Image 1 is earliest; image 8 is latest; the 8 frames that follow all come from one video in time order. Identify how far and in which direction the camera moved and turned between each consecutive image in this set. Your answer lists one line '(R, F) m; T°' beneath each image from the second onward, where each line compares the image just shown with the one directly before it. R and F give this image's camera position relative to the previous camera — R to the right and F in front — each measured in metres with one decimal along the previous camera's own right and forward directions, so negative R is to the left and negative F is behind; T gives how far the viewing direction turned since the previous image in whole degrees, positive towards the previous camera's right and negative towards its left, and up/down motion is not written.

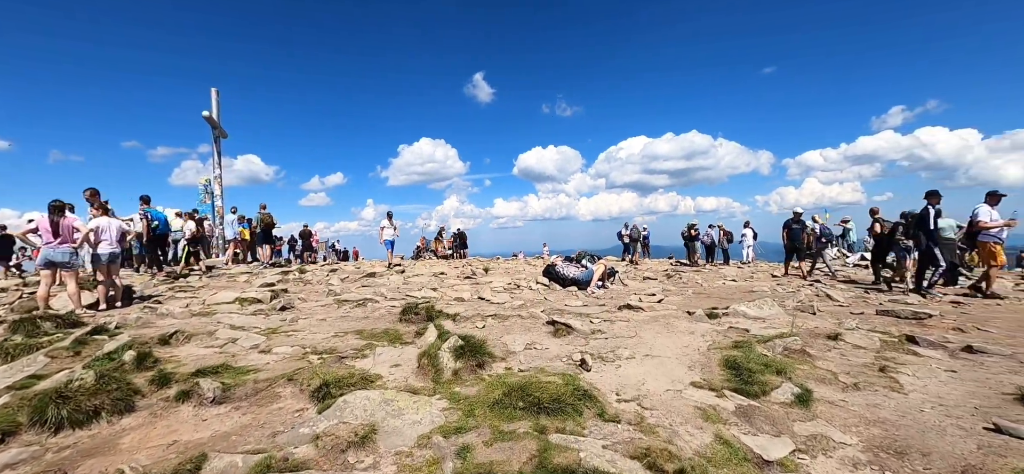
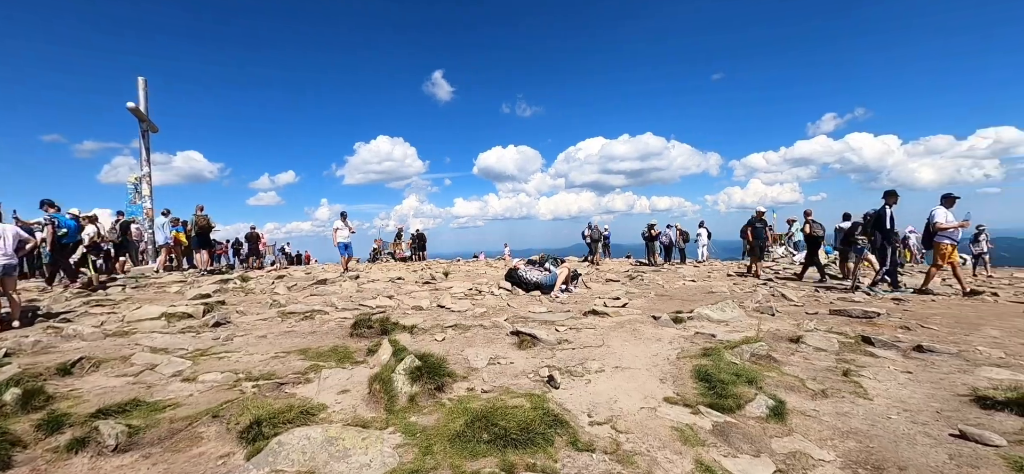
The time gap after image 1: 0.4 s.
(0.0, +0.5) m; +5°
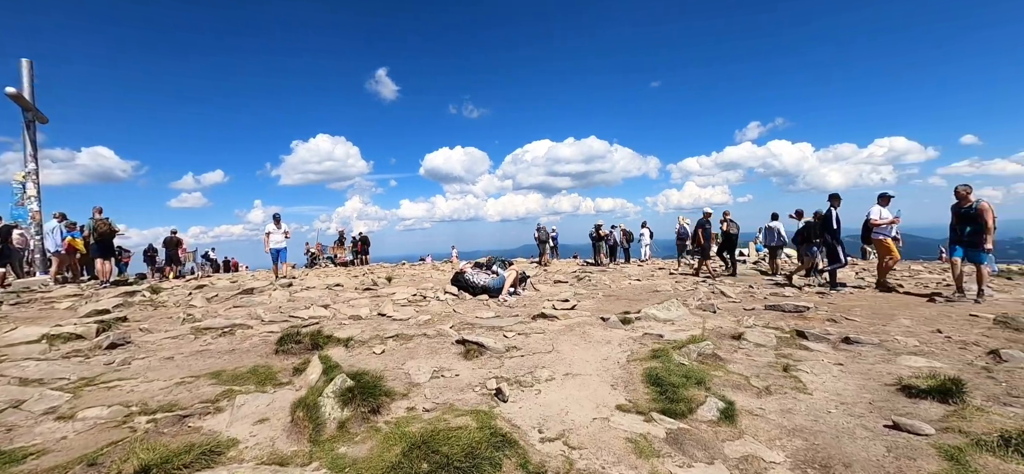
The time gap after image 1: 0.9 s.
(+0.1, +0.4) m; +7°
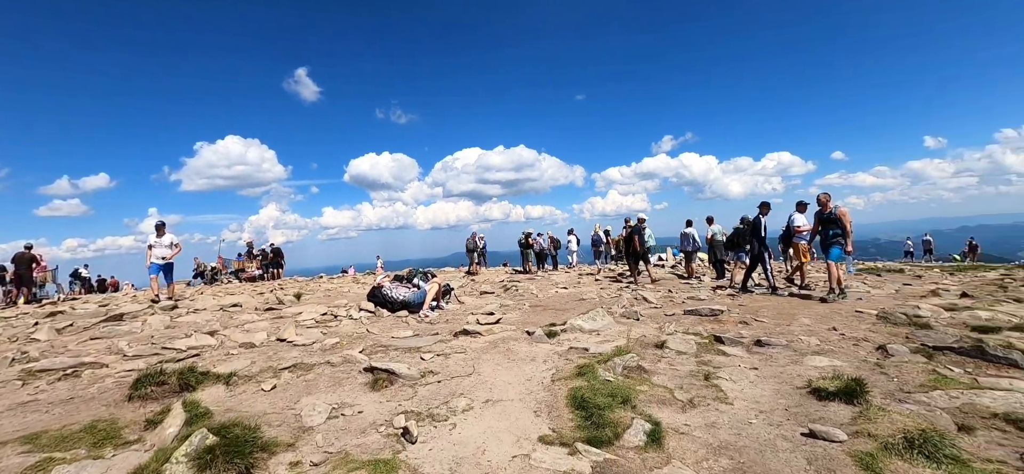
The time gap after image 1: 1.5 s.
(+0.3, +0.6) m; +9°
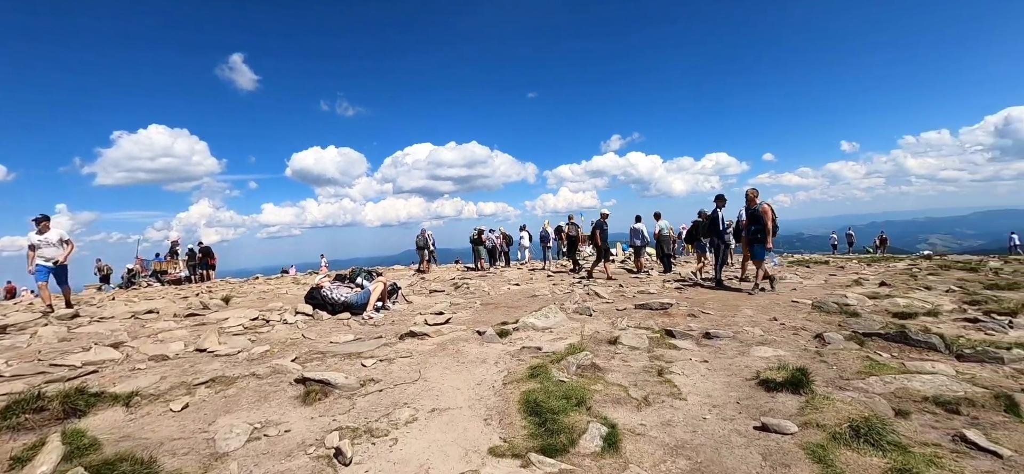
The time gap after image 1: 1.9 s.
(+0.1, +0.4) m; +6°
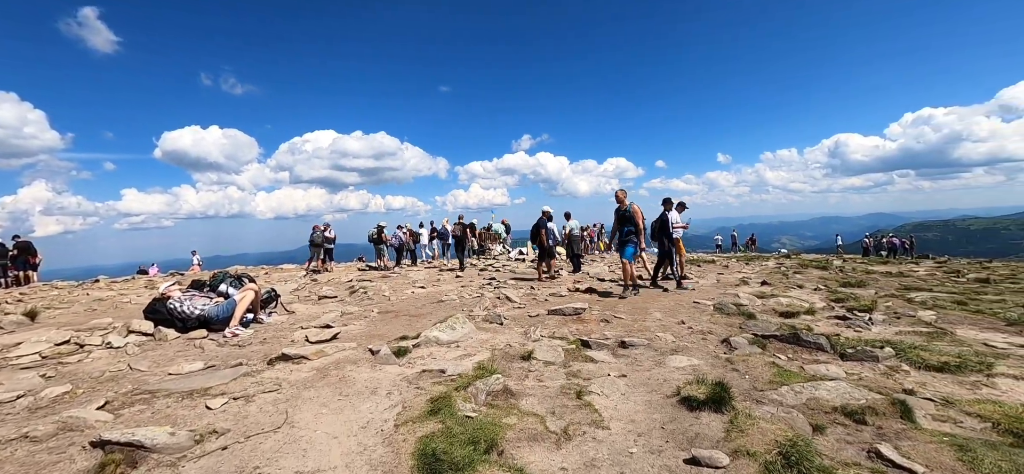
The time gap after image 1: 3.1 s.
(+0.1, +1.0) m; +12°
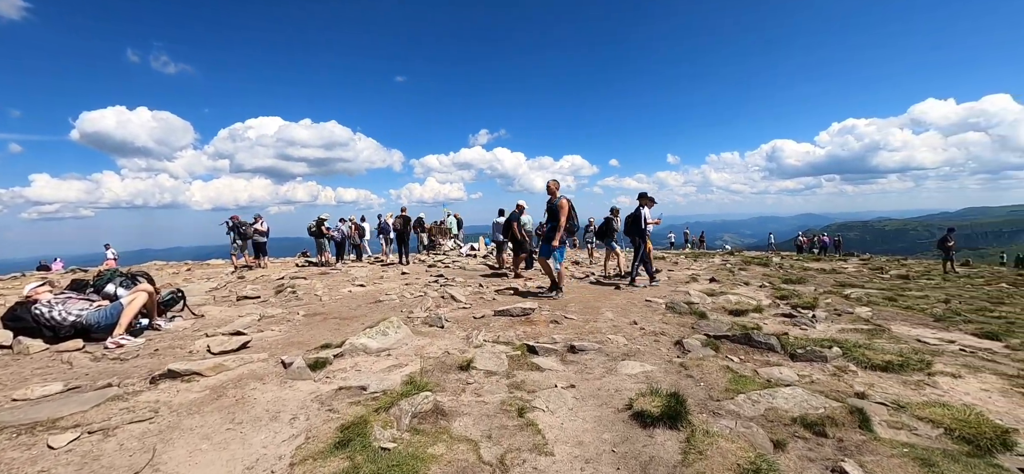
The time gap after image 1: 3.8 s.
(+0.3, +0.8) m; +6°
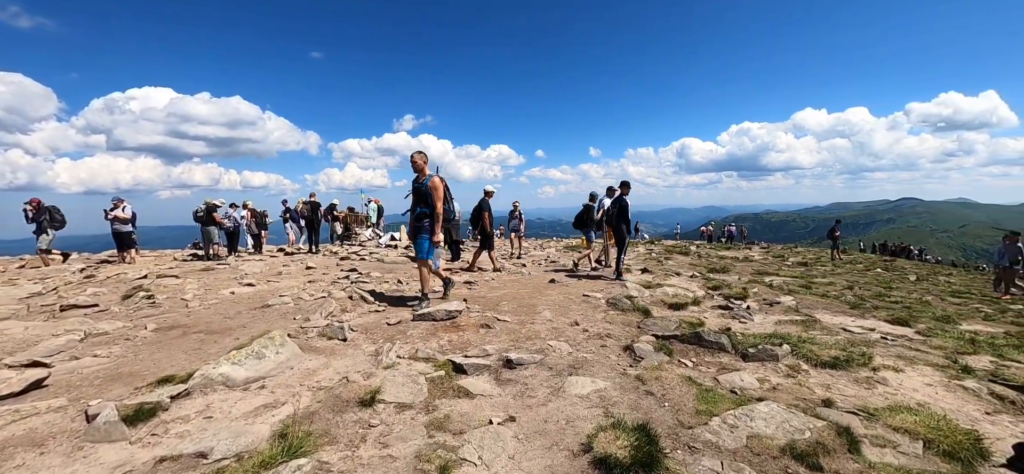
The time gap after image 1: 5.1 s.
(+0.1, +1.4) m; +10°
